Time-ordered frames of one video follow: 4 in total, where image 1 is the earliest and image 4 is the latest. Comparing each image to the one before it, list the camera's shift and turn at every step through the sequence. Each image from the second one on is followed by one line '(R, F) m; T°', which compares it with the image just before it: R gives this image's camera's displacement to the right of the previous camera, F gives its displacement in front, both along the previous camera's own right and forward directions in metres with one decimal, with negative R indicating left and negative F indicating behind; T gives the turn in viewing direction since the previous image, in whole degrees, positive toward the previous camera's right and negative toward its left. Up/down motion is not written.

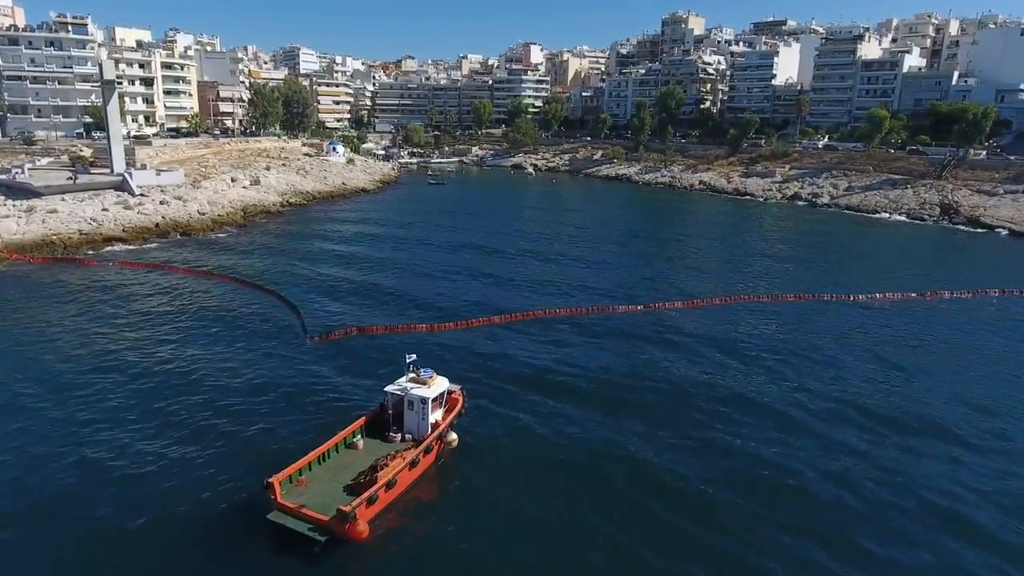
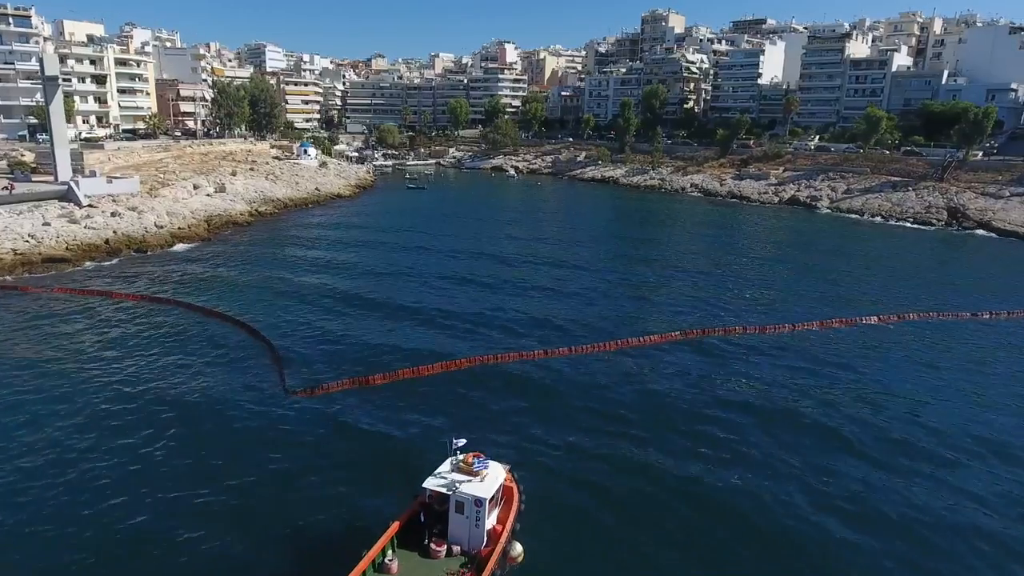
(-1.7, +4.2) m; +3°
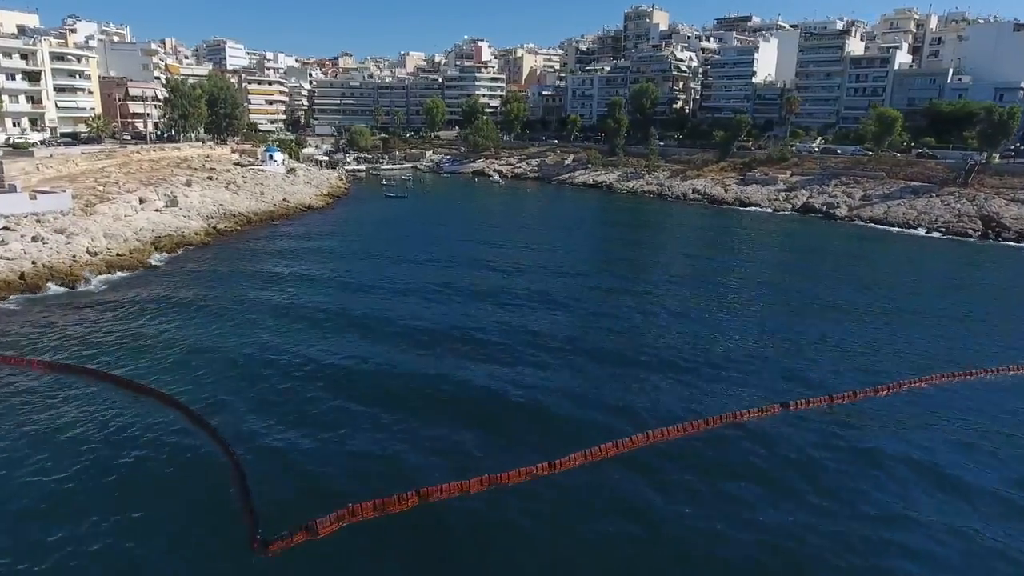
(-2.3, +6.5) m; +3°
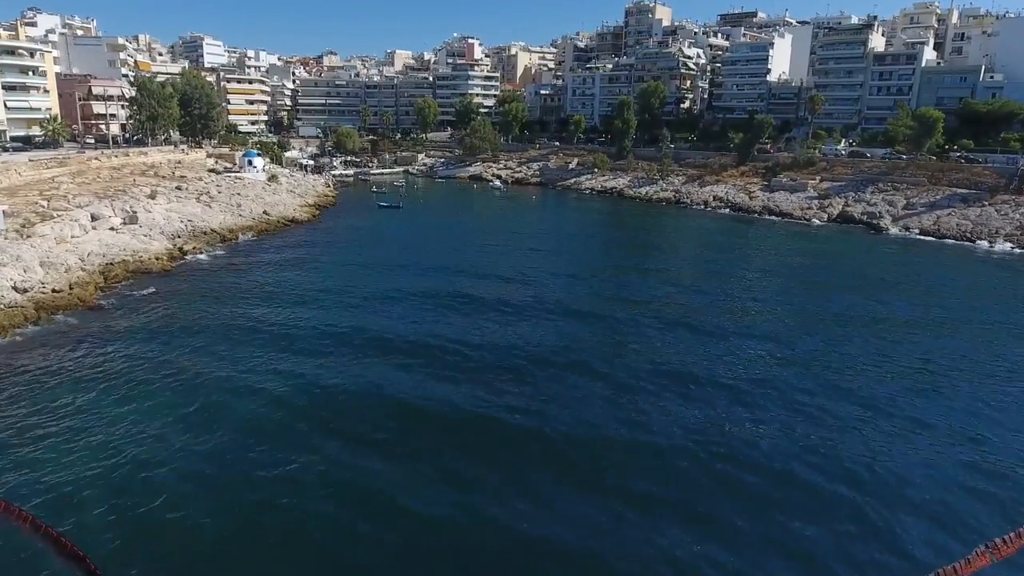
(-2.1, +6.5) m; +1°
